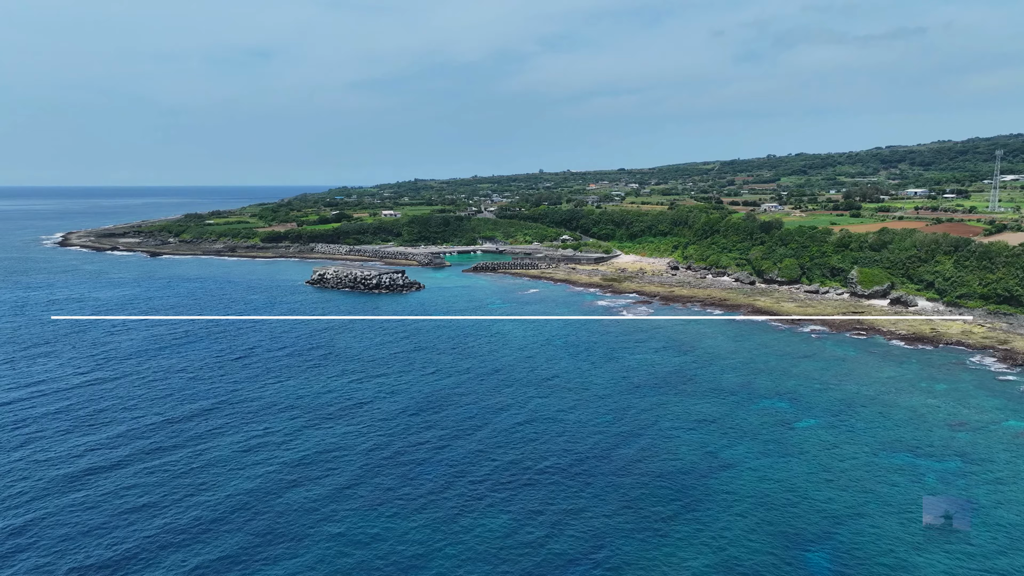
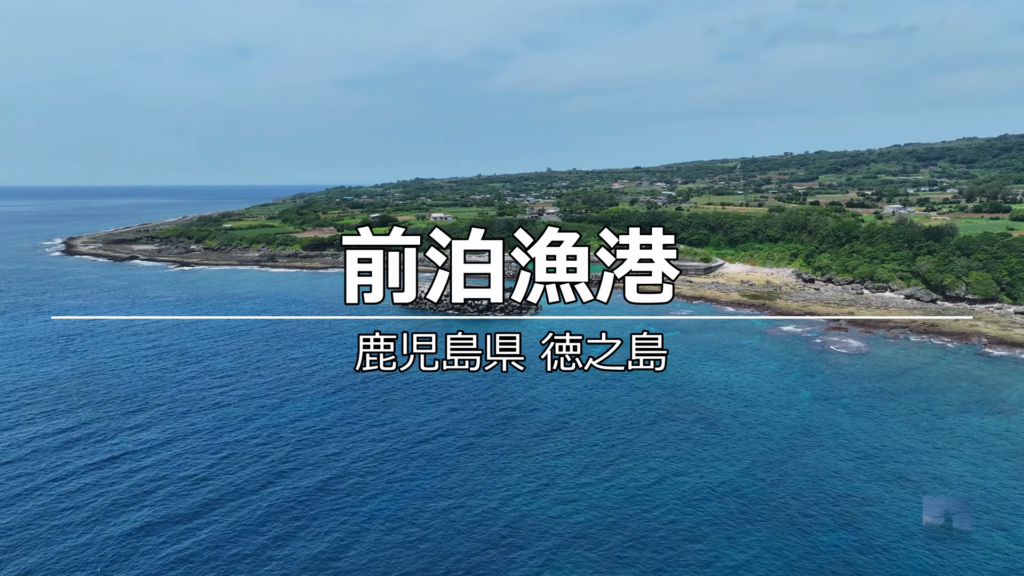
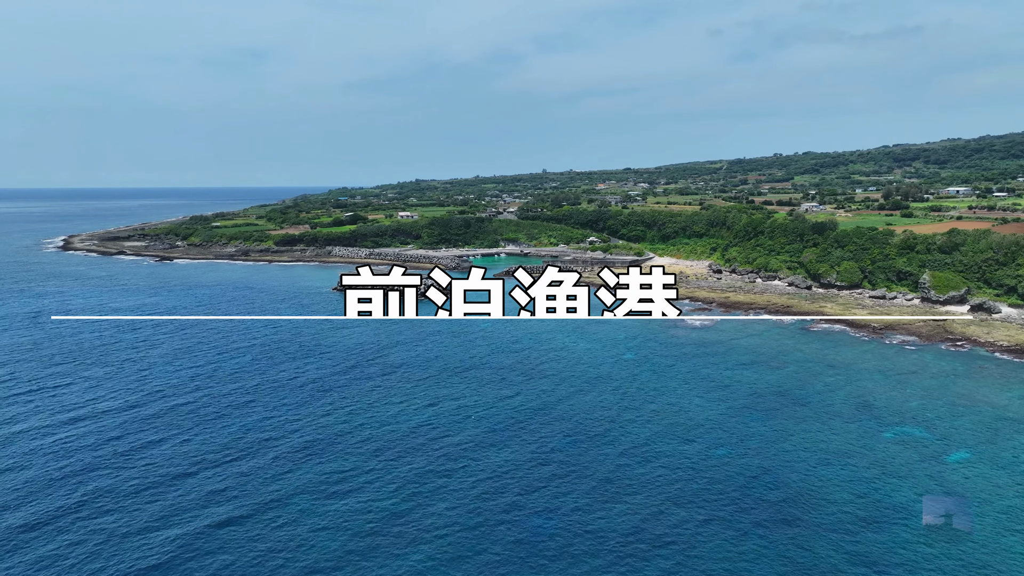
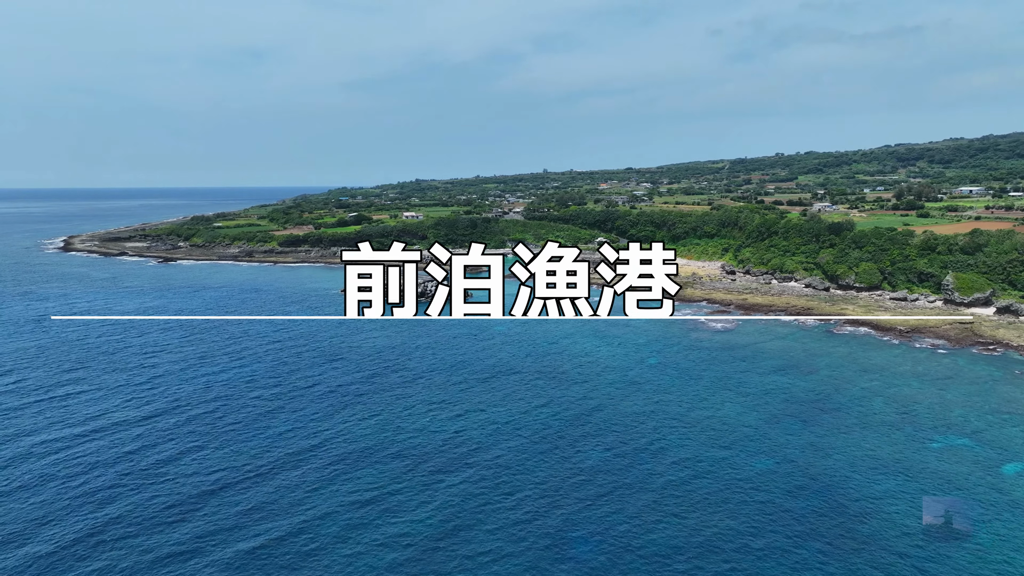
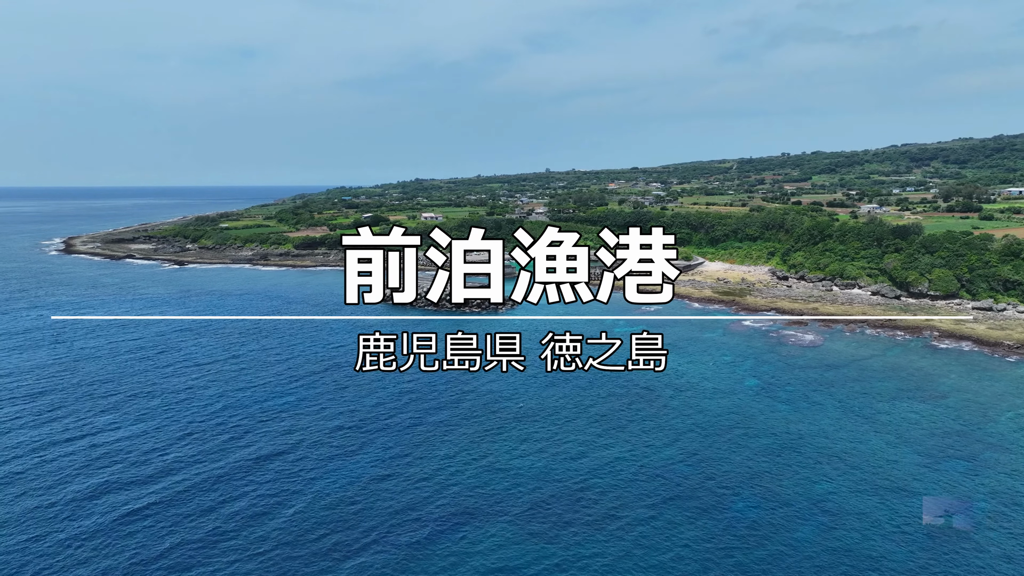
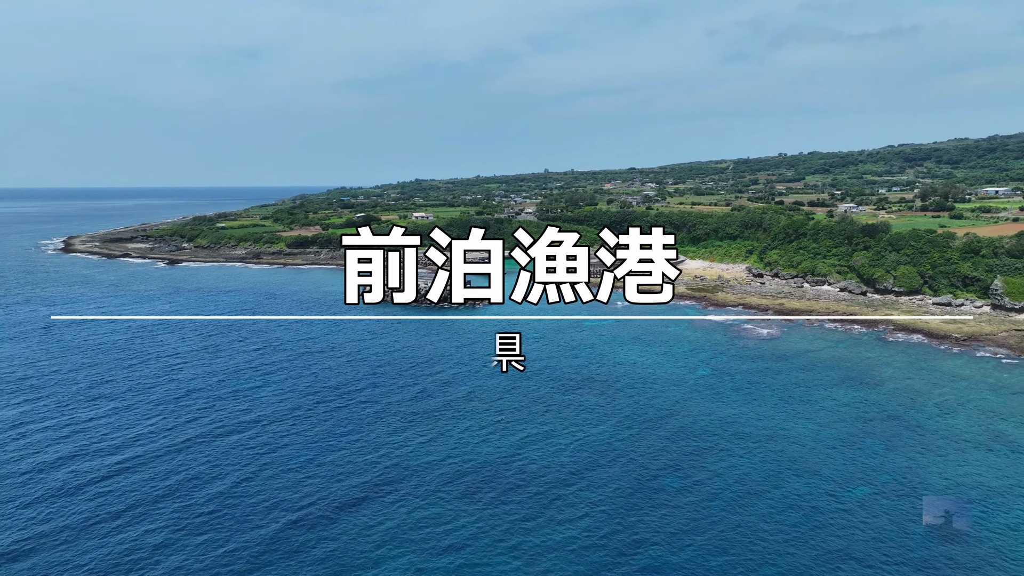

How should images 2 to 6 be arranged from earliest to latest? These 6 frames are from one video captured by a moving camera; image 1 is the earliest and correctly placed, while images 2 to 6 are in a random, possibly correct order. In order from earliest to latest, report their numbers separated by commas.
3, 4, 6, 5, 2
